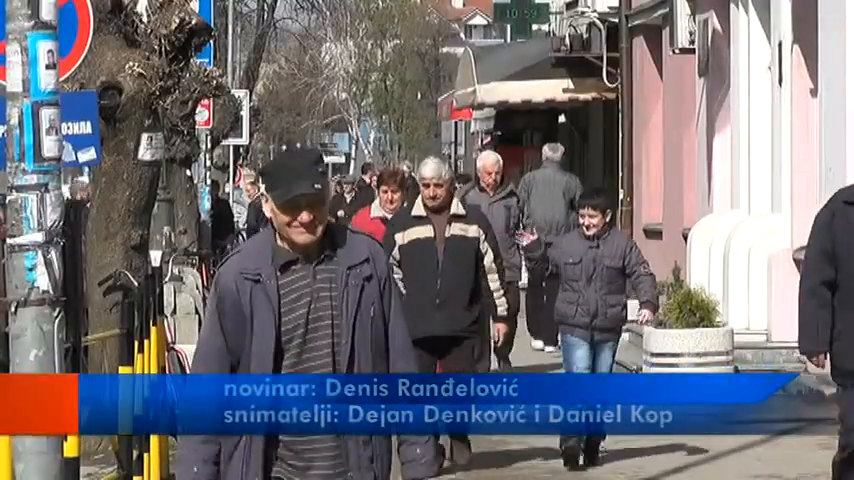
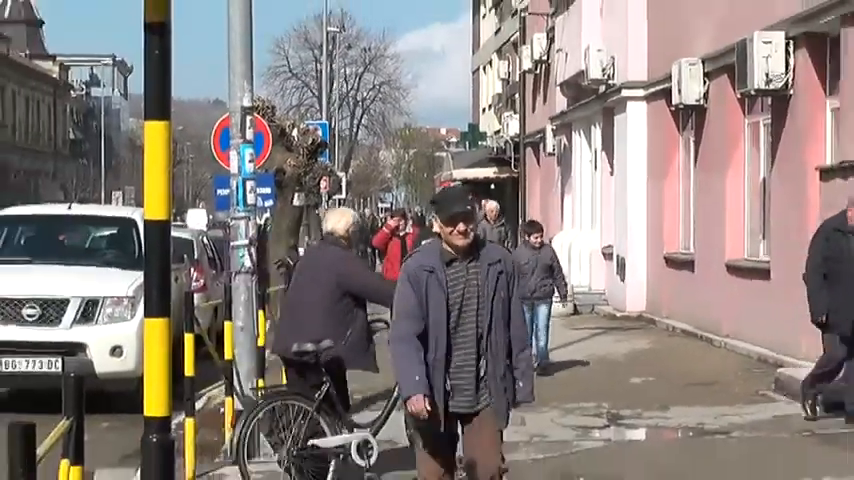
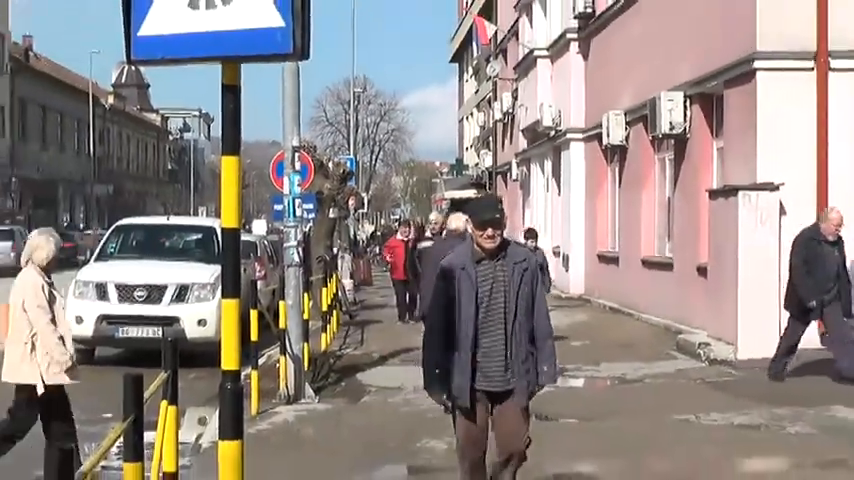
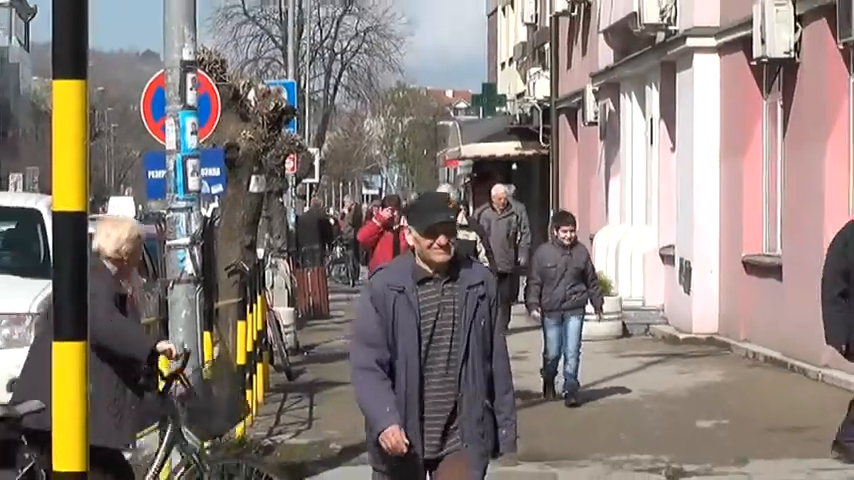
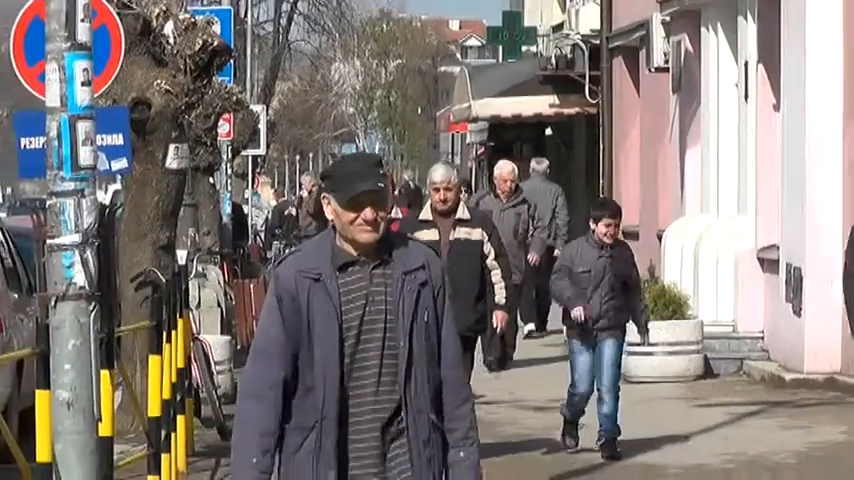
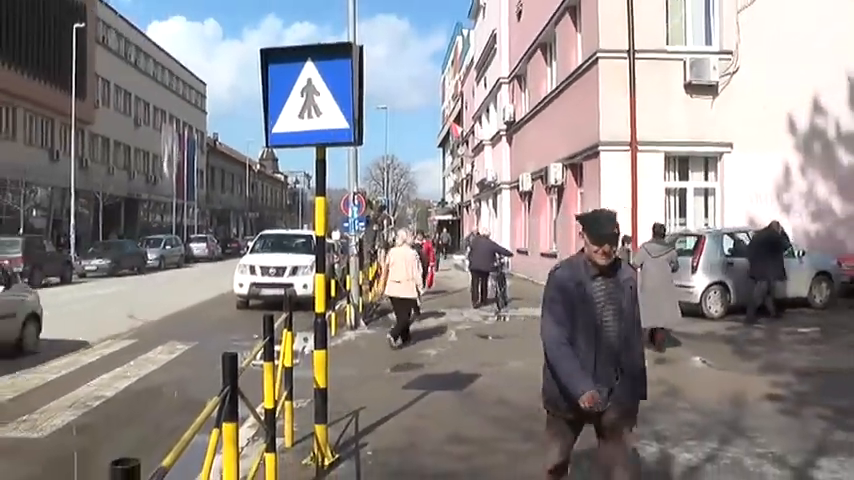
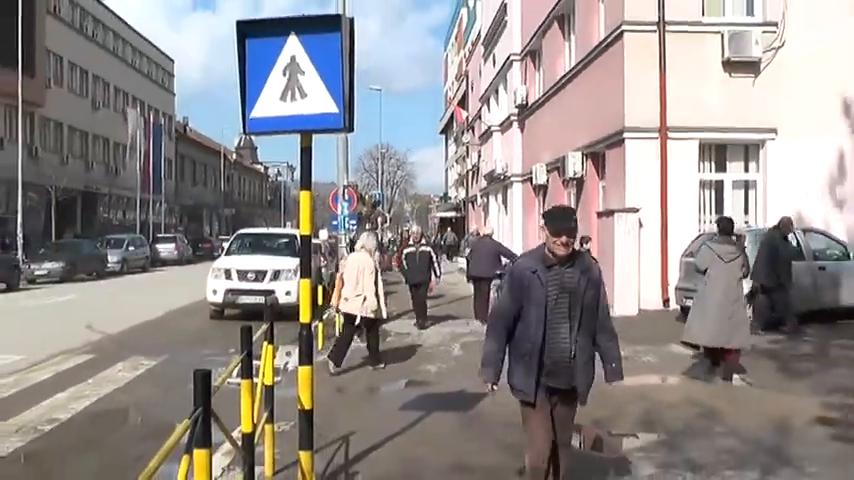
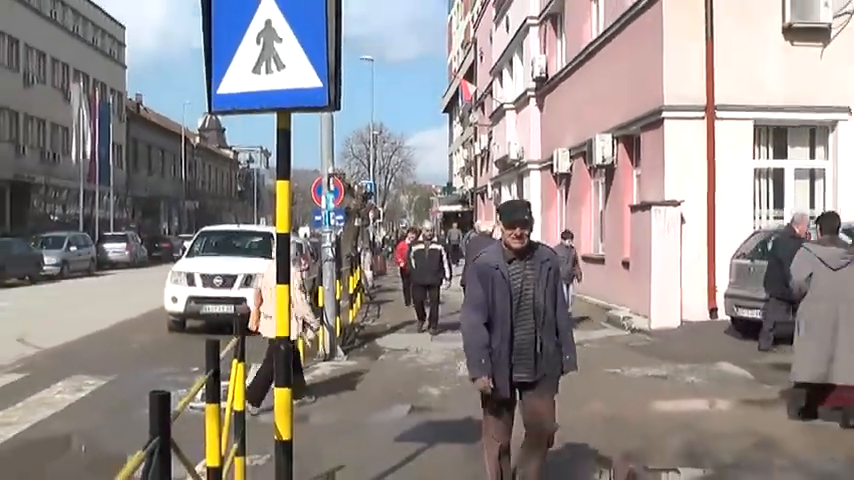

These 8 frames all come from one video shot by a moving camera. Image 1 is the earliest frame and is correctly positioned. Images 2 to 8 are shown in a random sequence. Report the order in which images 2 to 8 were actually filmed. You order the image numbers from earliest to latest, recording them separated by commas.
5, 4, 2, 3, 8, 7, 6
